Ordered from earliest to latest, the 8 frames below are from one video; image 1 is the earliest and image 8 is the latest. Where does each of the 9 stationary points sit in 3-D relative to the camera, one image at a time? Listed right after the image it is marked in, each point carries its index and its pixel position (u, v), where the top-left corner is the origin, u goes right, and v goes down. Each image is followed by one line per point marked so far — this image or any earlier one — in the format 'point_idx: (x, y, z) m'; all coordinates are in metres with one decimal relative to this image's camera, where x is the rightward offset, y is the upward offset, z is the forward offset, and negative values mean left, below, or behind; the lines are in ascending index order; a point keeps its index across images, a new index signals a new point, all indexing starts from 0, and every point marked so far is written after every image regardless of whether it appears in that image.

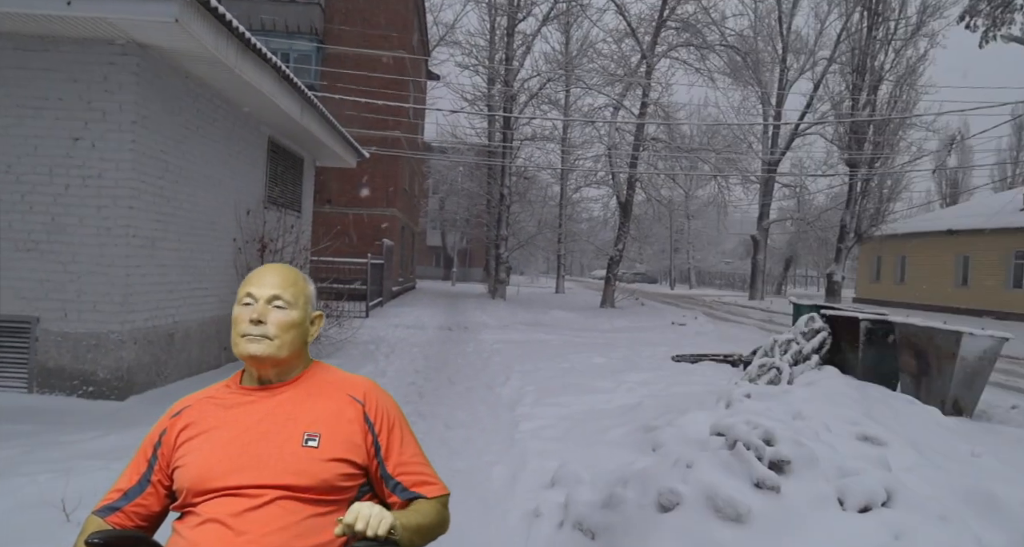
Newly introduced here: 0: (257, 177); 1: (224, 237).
0: (-3.8, +1.4, +8.1) m
1: (-3.8, +0.5, +7.2) m
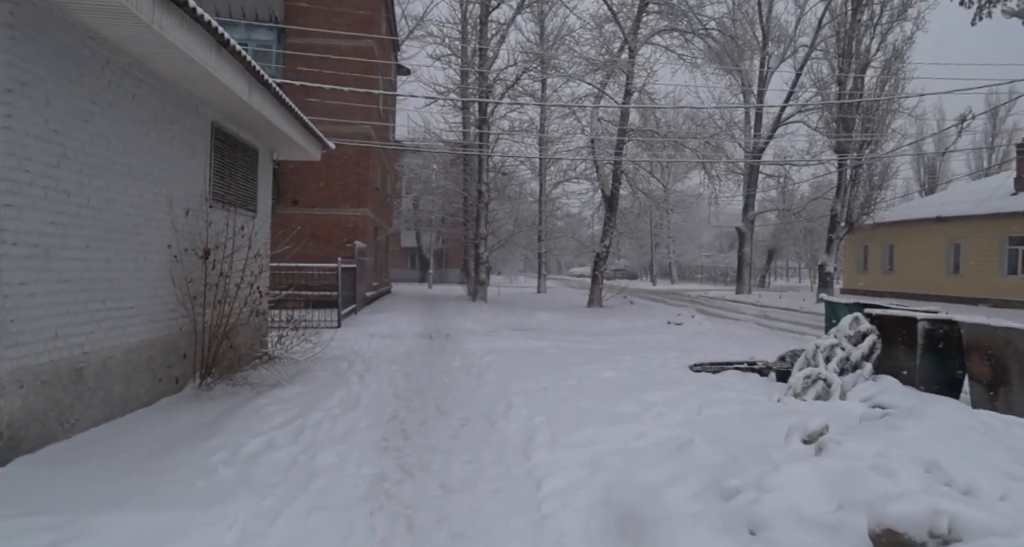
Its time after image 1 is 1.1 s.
0: (-3.8, +1.3, +6.7) m
1: (-3.8, +0.3, +5.8) m
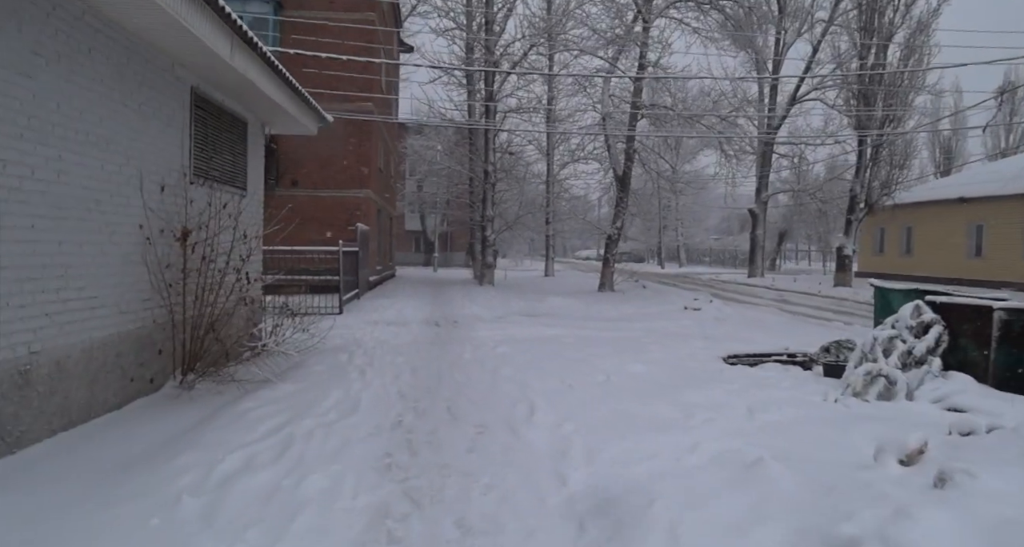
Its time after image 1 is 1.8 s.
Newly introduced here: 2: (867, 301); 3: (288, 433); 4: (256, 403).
0: (-3.6, +1.5, +5.9) m
1: (-3.6, +0.5, +5.1) m
2: (+12.8, -1.0, +19.8) m
3: (-1.8, -1.3, +4.4) m
4: (-2.5, -1.3, +5.3) m
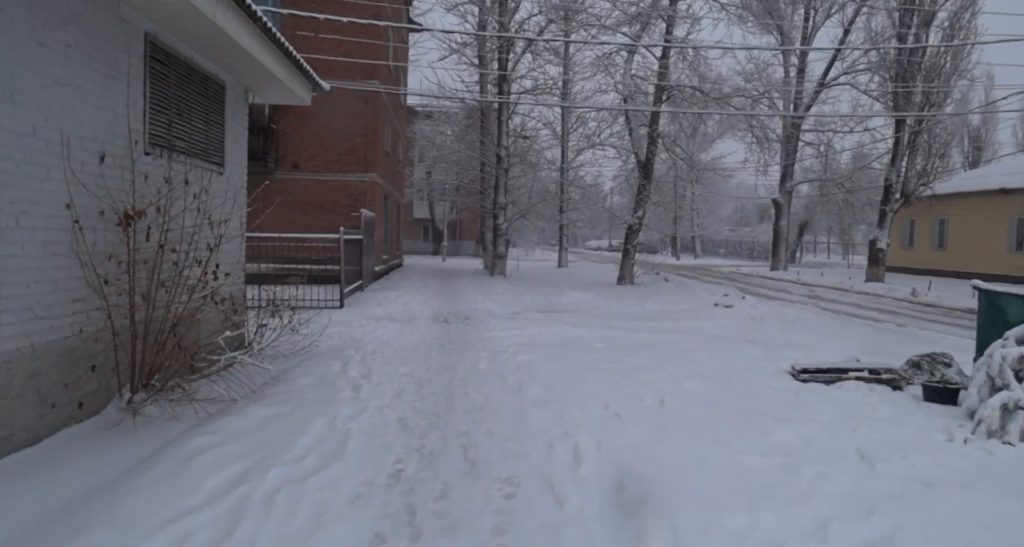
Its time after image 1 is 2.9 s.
0: (-3.3, +1.5, +4.7) m
1: (-3.3, +0.5, +3.9) m
2: (+13.3, -0.8, +18.4) m
3: (-1.5, -1.3, +3.2) m
4: (-2.2, -1.2, +4.1) m
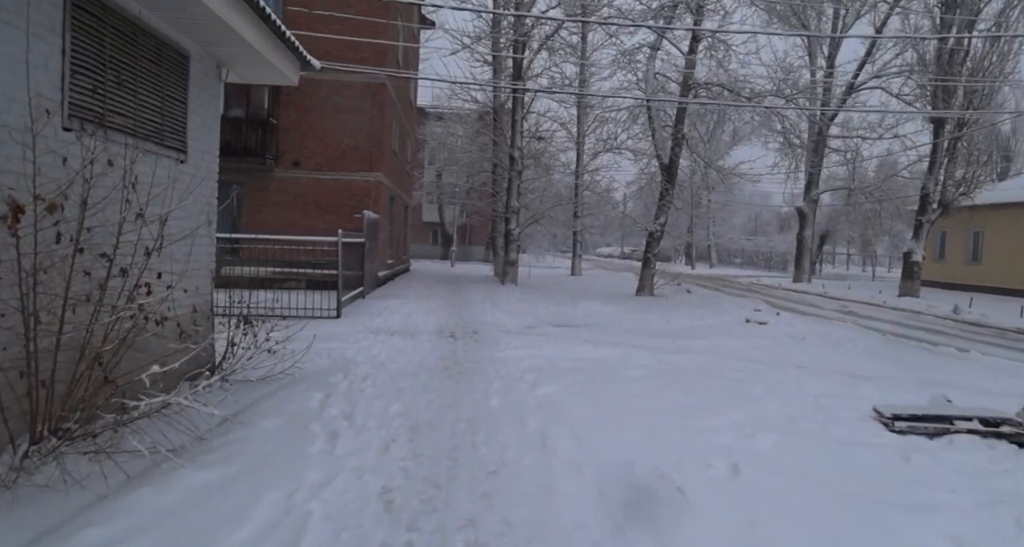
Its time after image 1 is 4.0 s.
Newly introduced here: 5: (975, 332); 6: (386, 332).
0: (-3.1, +1.4, +3.5) m
1: (-3.1, +0.4, +2.7) m
2: (+13.6, -1.3, +17.0) m
3: (-1.4, -1.4, +1.9) m
4: (-2.1, -1.3, +2.9) m
5: (+11.7, -1.5, +13.9) m
6: (-2.5, -1.1, +10.7) m
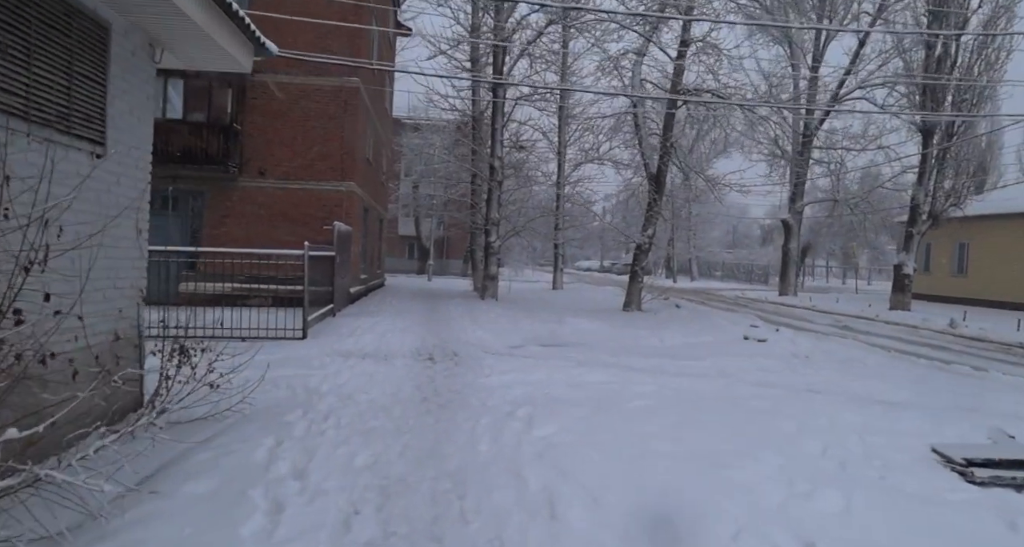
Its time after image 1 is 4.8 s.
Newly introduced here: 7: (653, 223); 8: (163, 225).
0: (-3.1, +1.3, +2.4) m
1: (-3.1, +0.4, +1.6) m
2: (+13.1, -1.7, +16.5) m
3: (-1.3, -1.4, +0.9) m
4: (-2.0, -1.4, +1.8) m
5: (+11.4, -1.8, +13.4) m
6: (-2.7, -1.4, +9.6) m
7: (+4.9, +1.8, +19.3) m
8: (-10.9, +1.5, +17.1) m
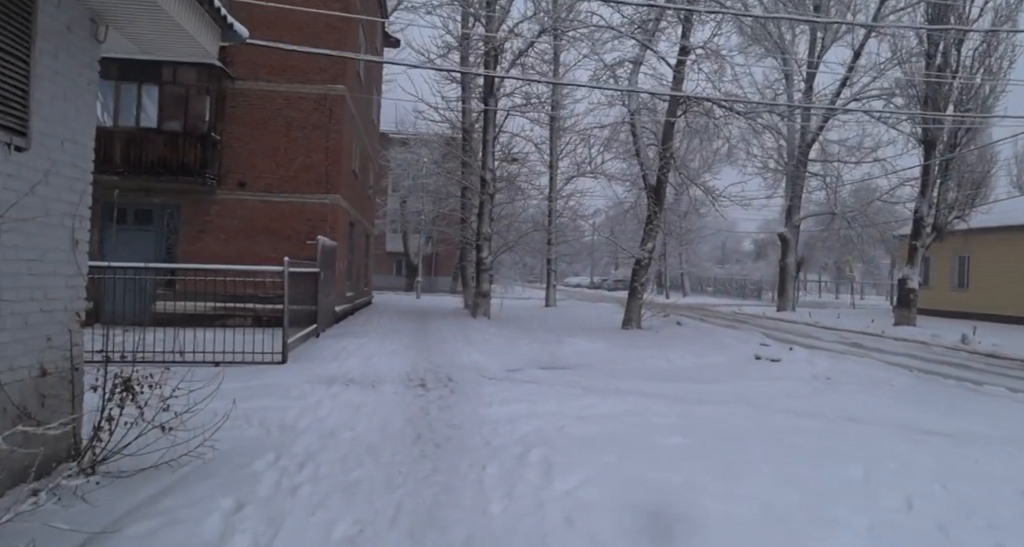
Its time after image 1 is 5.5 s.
0: (-3.0, +1.3, +1.6) m
1: (-2.9, +0.3, +0.7) m
2: (+13.0, -2.1, +15.9) m
3: (-1.1, -1.4, -0.1) m
4: (-1.8, -1.4, +0.9) m
5: (+11.3, -2.1, +12.7) m
6: (-2.7, -1.7, +8.6) m
7: (+4.7, +1.2, +18.5) m
8: (-11.1, +1.0, +16.1) m
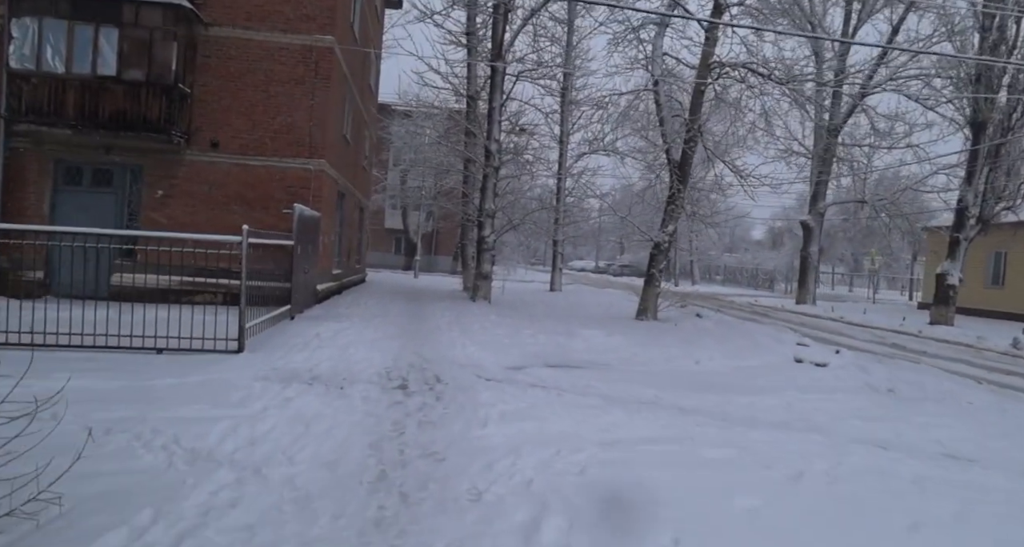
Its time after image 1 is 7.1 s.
0: (-2.9, +1.4, -0.2) m
1: (-2.8, +0.4, -1.1) m
2: (+13.0, -2.0, +14.2) m
3: (-1.1, -1.4, -1.8) m
4: (-1.8, -1.4, -0.8) m
5: (+11.3, -2.1, +11.0) m
6: (-2.7, -1.4, +6.9) m
7: (+4.9, +1.7, +16.7) m
8: (-10.9, +1.8, +14.3) m
